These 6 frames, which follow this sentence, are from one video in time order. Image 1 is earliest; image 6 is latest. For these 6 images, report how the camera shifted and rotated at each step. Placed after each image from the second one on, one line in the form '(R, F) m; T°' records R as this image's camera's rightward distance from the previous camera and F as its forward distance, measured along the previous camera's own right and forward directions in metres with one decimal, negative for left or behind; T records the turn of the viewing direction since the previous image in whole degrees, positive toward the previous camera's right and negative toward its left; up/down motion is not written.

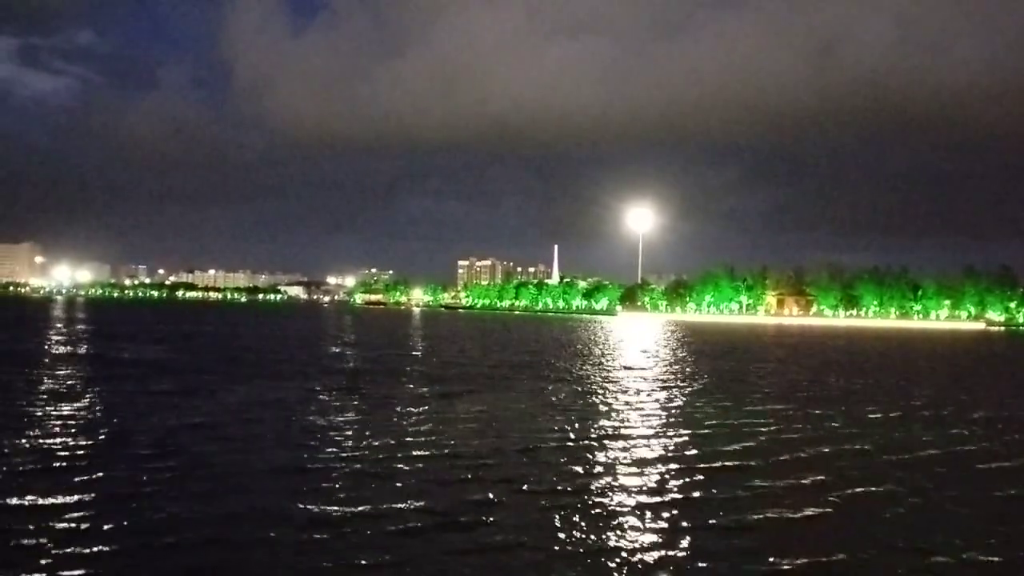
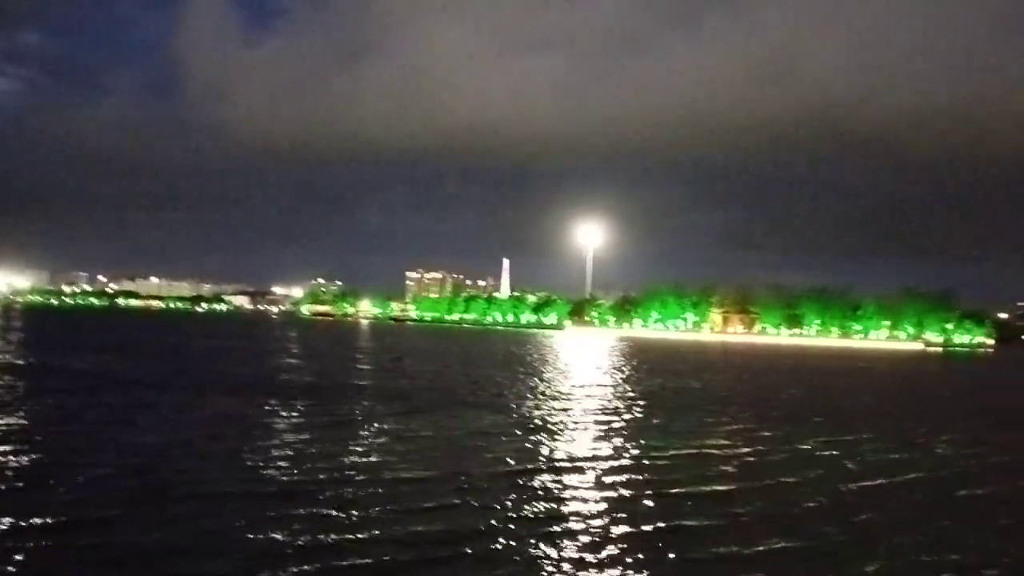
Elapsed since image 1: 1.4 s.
(-0.1, +0.1) m; +3°
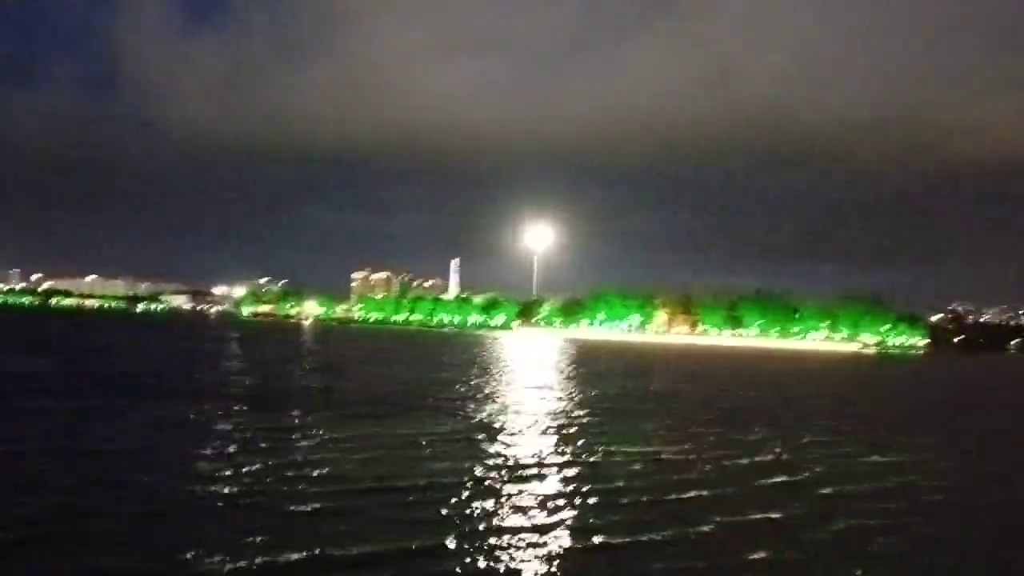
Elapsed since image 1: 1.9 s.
(-0.4, +0.6) m; +3°
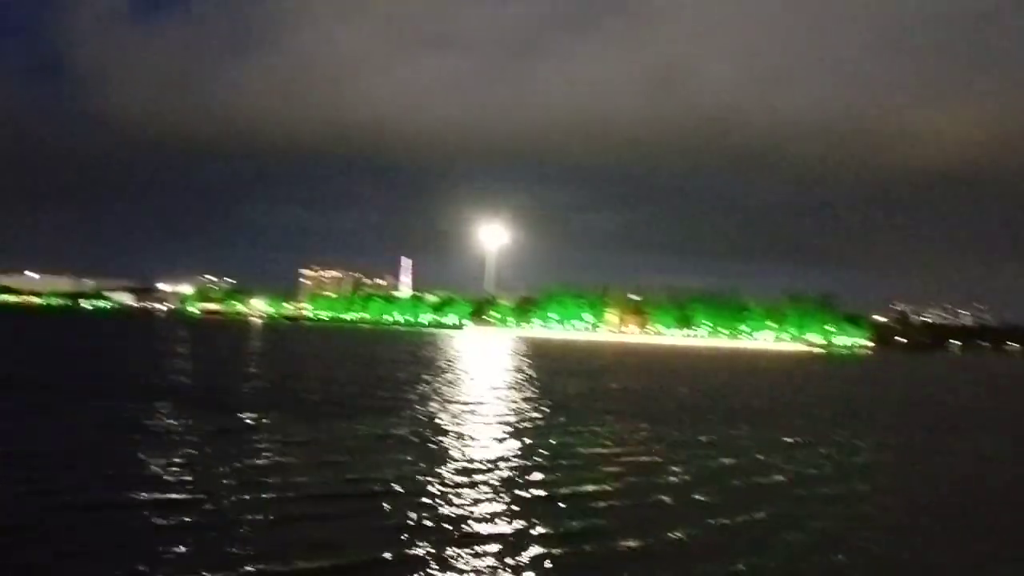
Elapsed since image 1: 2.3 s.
(+0.7, -0.7) m; -9°
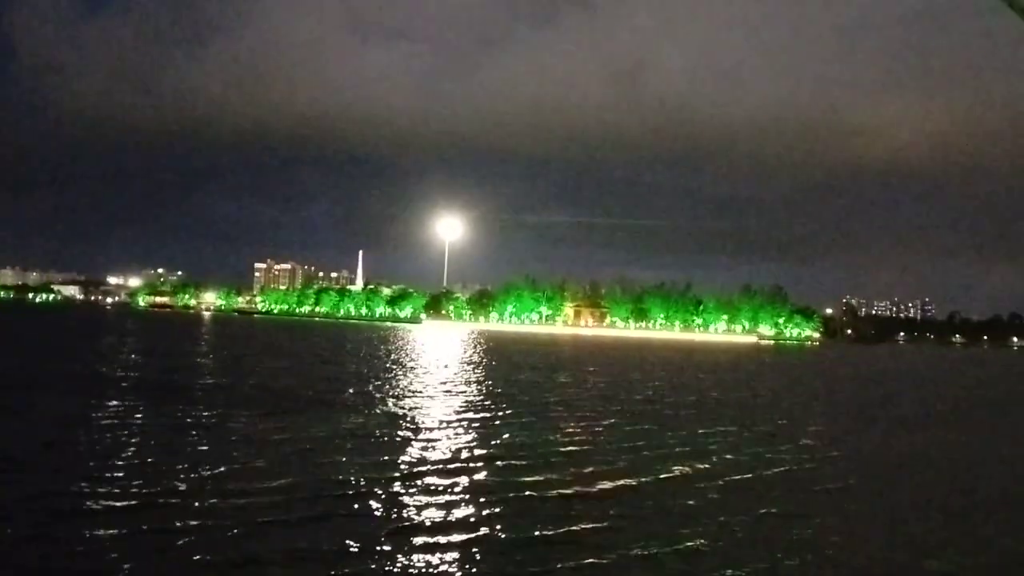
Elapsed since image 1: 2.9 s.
(-0.1, +0.2) m; +3°
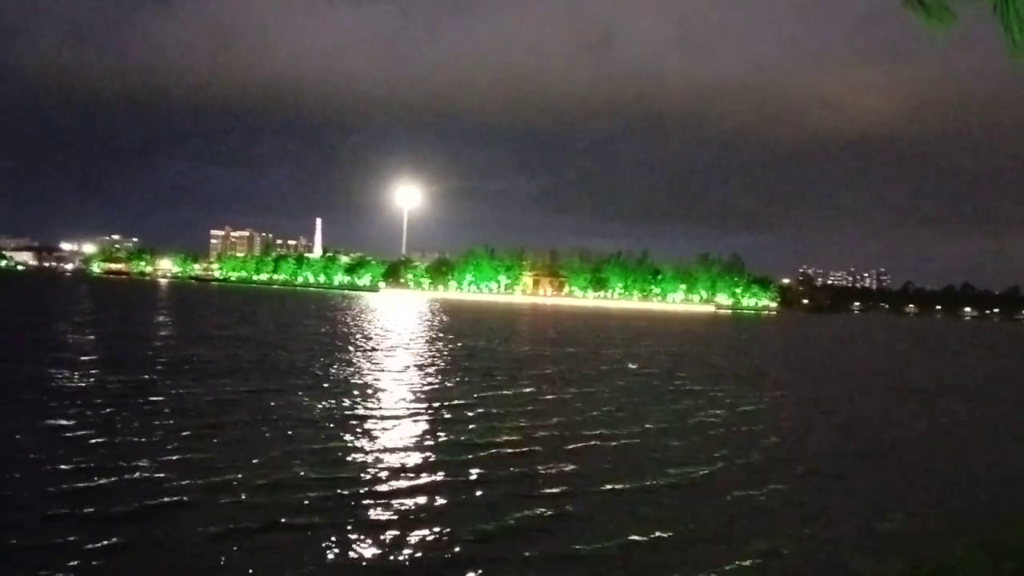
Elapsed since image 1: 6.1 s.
(0.0, 0.0) m; +2°
